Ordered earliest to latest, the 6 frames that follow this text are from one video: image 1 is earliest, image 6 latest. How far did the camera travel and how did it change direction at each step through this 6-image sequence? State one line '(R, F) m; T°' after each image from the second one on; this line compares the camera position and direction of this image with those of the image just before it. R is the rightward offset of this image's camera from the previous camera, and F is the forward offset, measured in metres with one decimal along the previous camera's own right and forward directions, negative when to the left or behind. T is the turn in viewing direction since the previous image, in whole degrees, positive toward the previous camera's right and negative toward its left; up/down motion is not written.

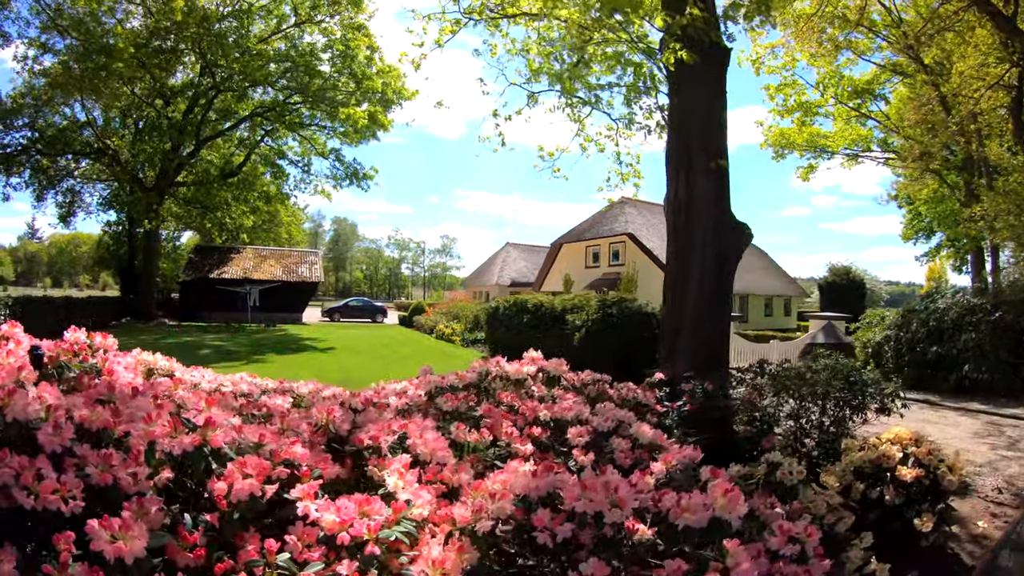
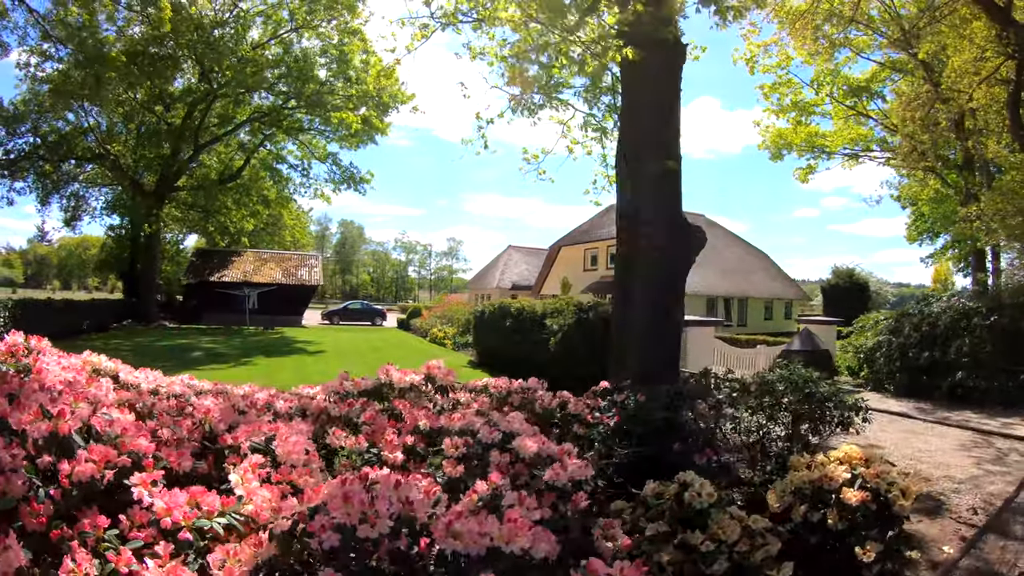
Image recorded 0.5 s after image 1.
(+0.6, +0.1) m; -2°
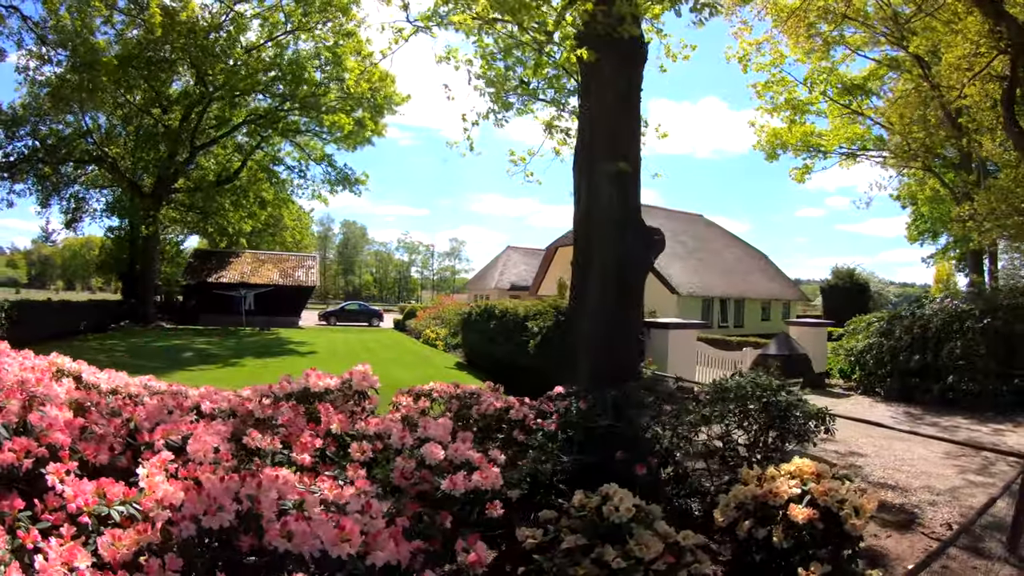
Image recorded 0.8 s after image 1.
(+0.5, +0.1) m; -1°
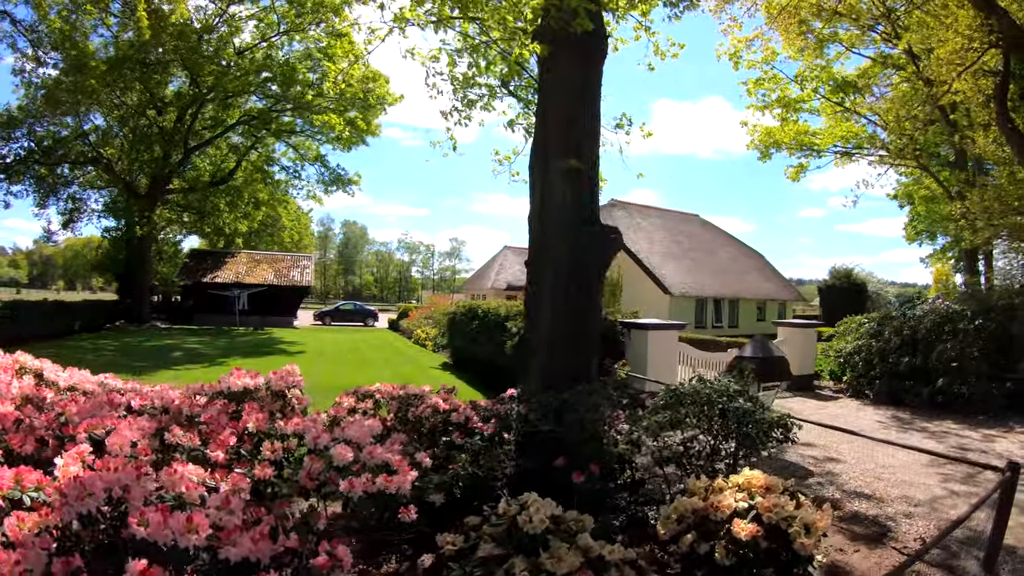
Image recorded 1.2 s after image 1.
(+0.4, +0.1) m; -1°
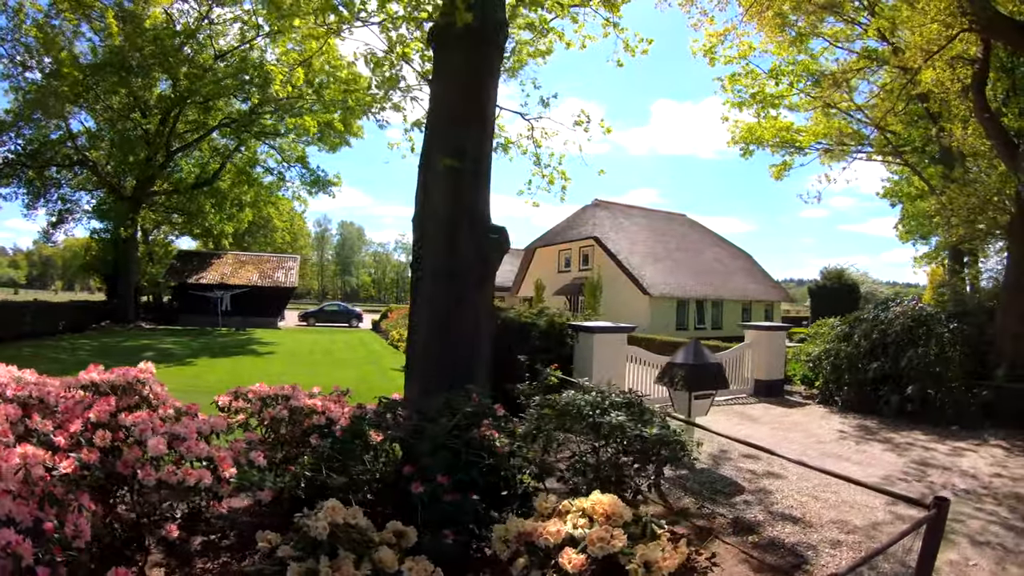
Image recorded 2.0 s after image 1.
(+1.1, +0.2) m; -2°
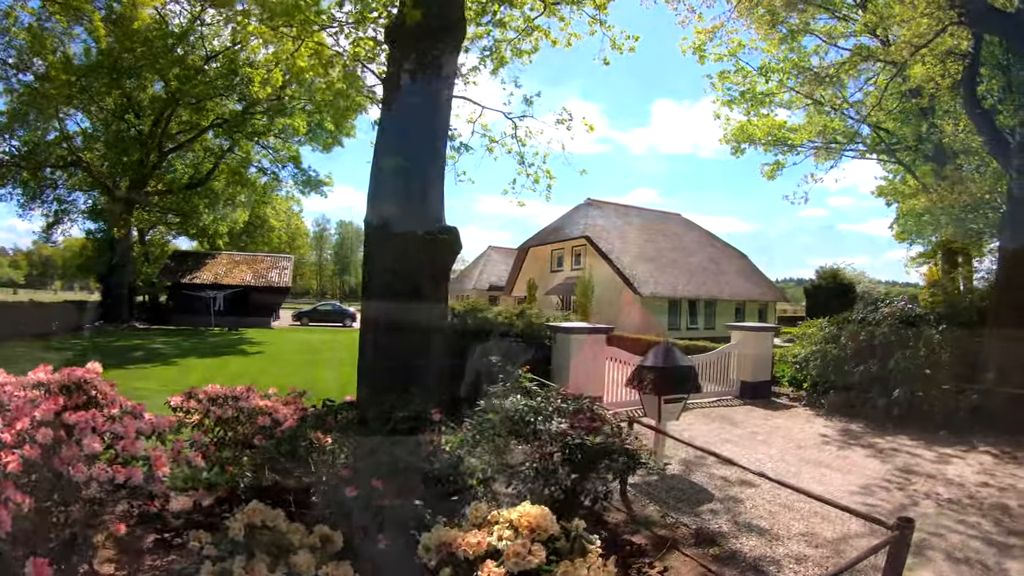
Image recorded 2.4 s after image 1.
(+0.4, +0.1) m; -1°
